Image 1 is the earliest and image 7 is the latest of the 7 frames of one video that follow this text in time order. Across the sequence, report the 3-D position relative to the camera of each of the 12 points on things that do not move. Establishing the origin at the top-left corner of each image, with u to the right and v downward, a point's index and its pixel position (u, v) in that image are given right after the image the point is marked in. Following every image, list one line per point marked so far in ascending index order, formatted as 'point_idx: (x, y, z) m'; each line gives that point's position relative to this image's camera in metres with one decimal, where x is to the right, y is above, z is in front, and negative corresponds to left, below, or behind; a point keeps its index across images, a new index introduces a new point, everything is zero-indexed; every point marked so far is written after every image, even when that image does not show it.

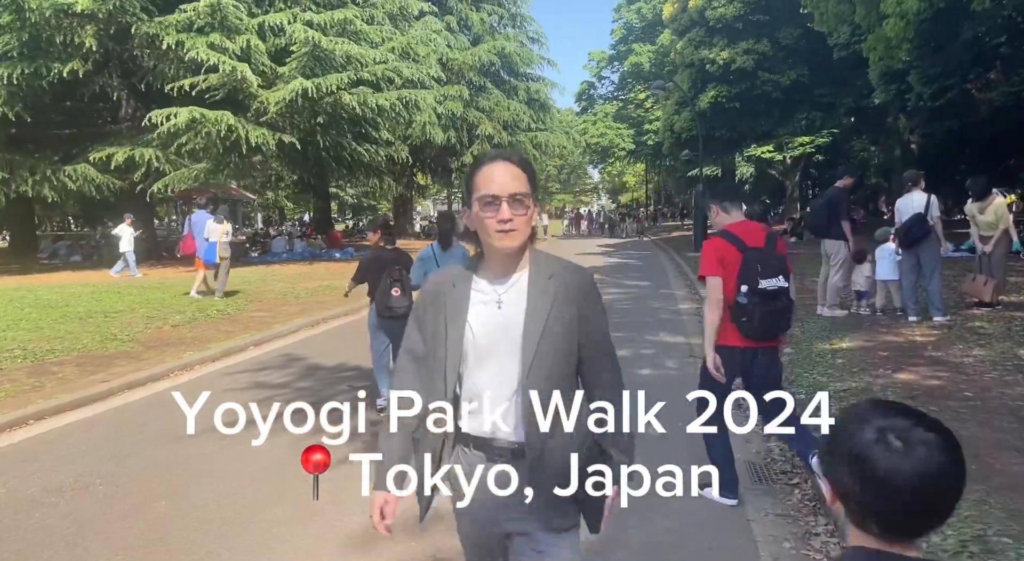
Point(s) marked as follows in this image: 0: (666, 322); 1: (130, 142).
0: (+2.6, -0.7, +11.6) m
1: (-10.8, +3.9, +19.7) m
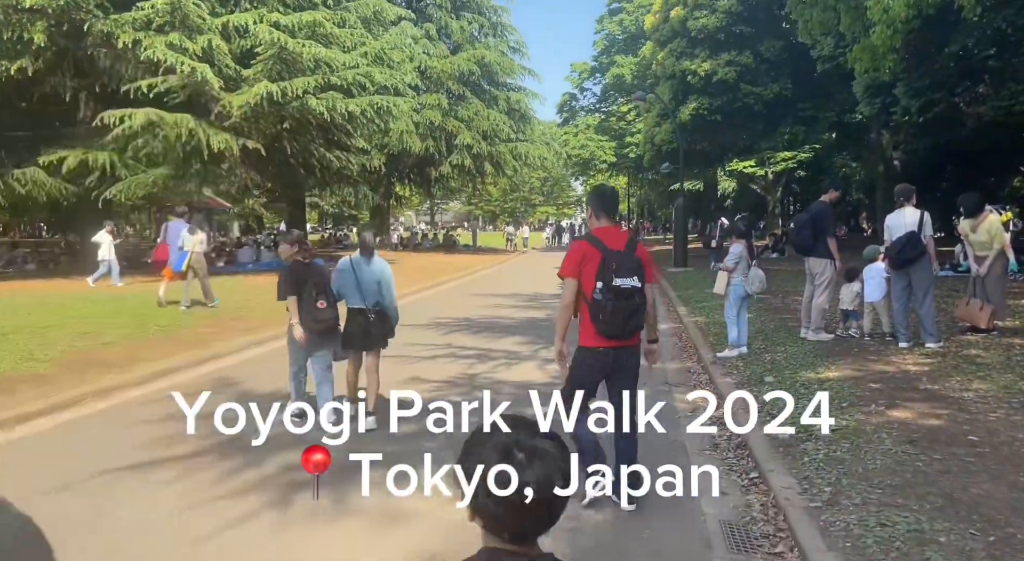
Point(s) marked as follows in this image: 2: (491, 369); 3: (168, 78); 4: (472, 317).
0: (+2.0, -1.0, +10.9) m
1: (-11.5, +3.6, +18.7) m
2: (-0.3, -1.1, +8.6) m
3: (-8.6, +5.1, +17.4) m
4: (-0.9, -0.7, +13.4) m
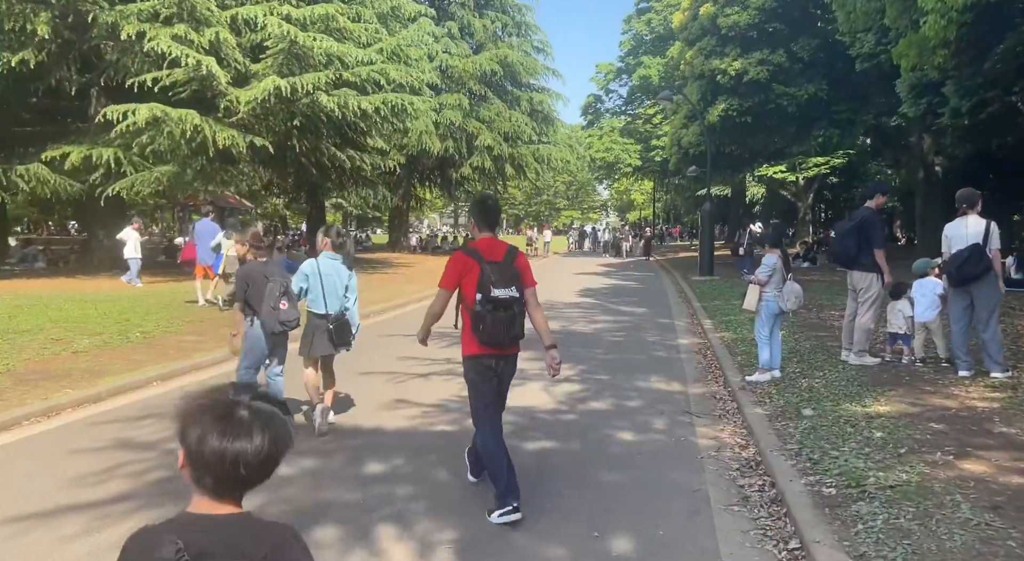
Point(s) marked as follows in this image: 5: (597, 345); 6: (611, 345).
0: (+2.1, -1.2, +9.9) m
1: (-11.0, +3.7, +18.2) m
2: (-0.2, -1.2, +7.7) m
3: (-8.1, +5.1, +16.8) m
4: (-0.7, -0.9, +12.5) m
5: (+1.3, -1.0, +11.0) m
6: (+1.5, -1.0, +11.1) m
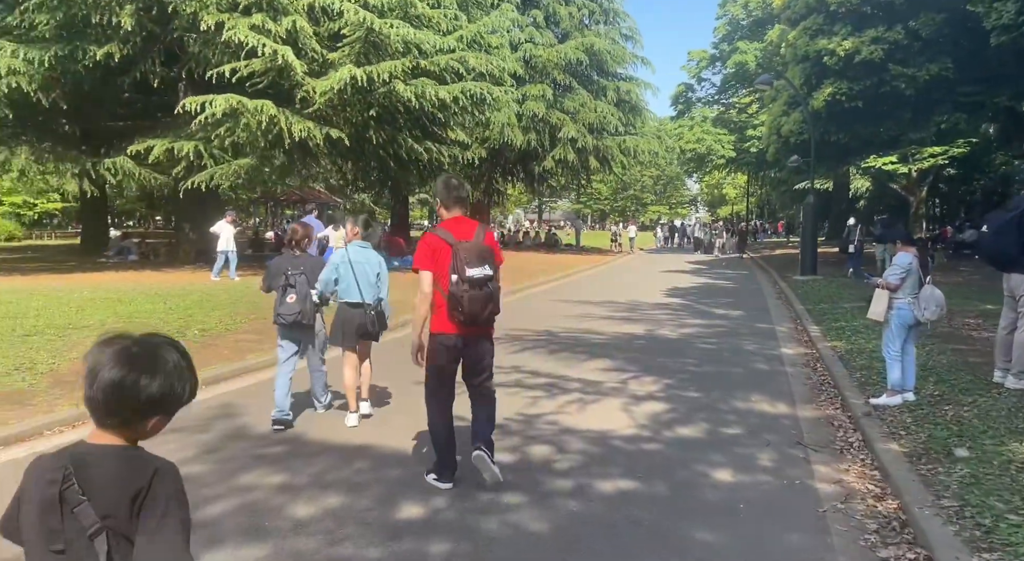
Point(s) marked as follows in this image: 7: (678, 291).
0: (+3.1, -1.2, +8.5) m
1: (-8.9, +3.9, +18.3) m
2: (+0.5, -1.2, +6.6) m
3: (-6.2, +5.2, +16.6) m
4: (+0.6, -0.8, +11.5) m
5: (+2.4, -1.0, +9.7) m
6: (+2.6, -1.0, +9.8) m
7: (+4.4, -0.3, +18.7) m
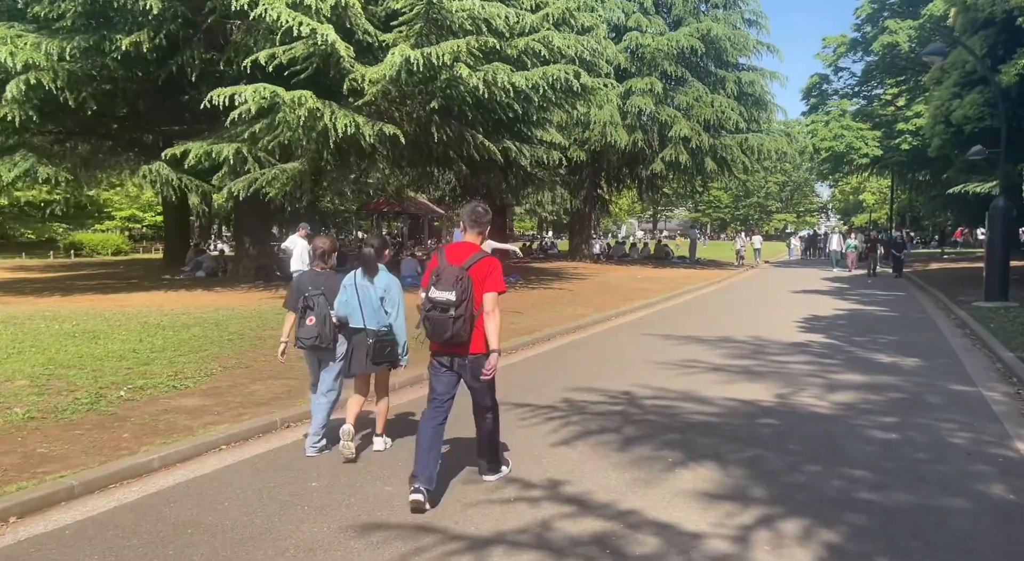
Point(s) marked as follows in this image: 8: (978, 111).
0: (+3.3, -1.6, +4.6) m
1: (-6.9, +3.4, +16.3) m
2: (+0.4, -1.6, +3.1) m
3: (-4.5, +4.8, +14.1) m
4: (+1.4, -1.3, +7.9) m
5: (+2.8, -1.5, +5.9) m
6: (+3.1, -1.5, +5.9) m
7: (+6.3, -0.9, +14.4) m
8: (+13.2, +4.8, +19.8) m
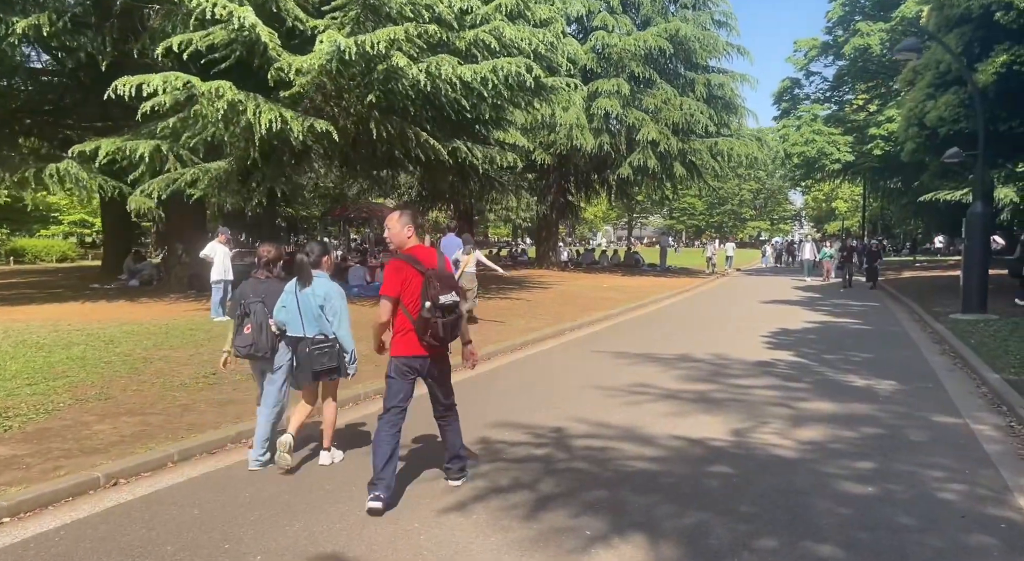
0: (+2.6, -1.7, +3.4) m
1: (-8.0, +3.1, +14.8) m
2: (-0.3, -1.7, +1.9) m
3: (-5.5, +4.5, +12.7) m
4: (+0.5, -1.4, +6.6) m
5: (+2.0, -1.6, +4.7) m
6: (+2.3, -1.6, +4.7) m
7: (+5.2, -1.1, +13.3) m
8: (+11.9, +4.5, +19.0) m
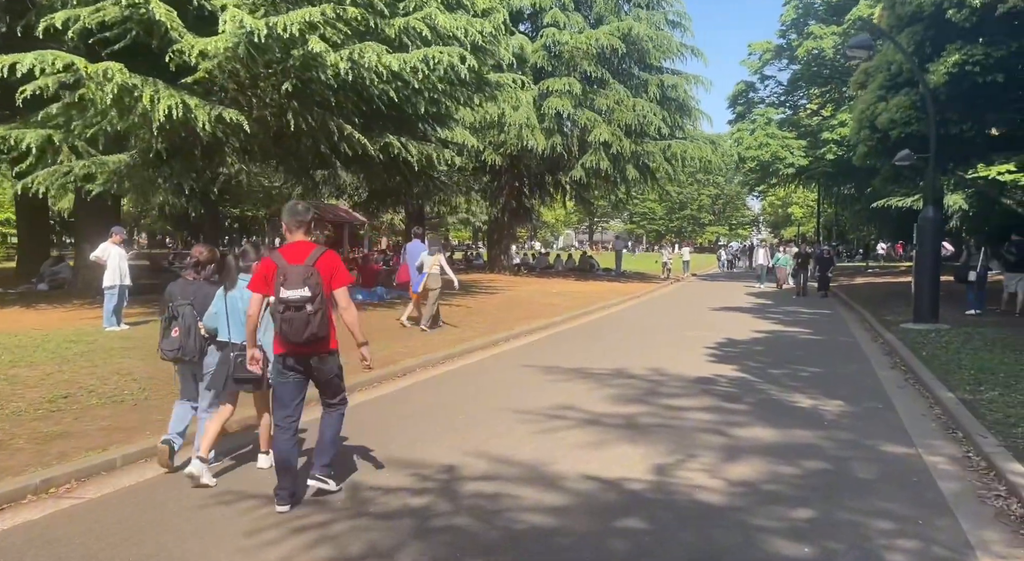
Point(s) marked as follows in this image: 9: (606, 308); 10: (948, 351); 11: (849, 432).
0: (+1.8, -1.8, +2.5) m
1: (-9.4, +3.0, +13.3) m
2: (-1.0, -1.8, +0.8) m
3: (-6.8, +4.5, +11.4) m
4: (-0.5, -1.5, +5.6) m
5: (+1.2, -1.7, +3.7) m
6: (+1.4, -1.7, +3.7) m
7: (+3.9, -1.2, +12.5) m
8: (+10.4, +4.3, +18.5) m
9: (+2.7, -0.8, +19.9) m
10: (+7.2, -1.2, +11.6) m
11: (+3.4, -1.5, +7.0) m
